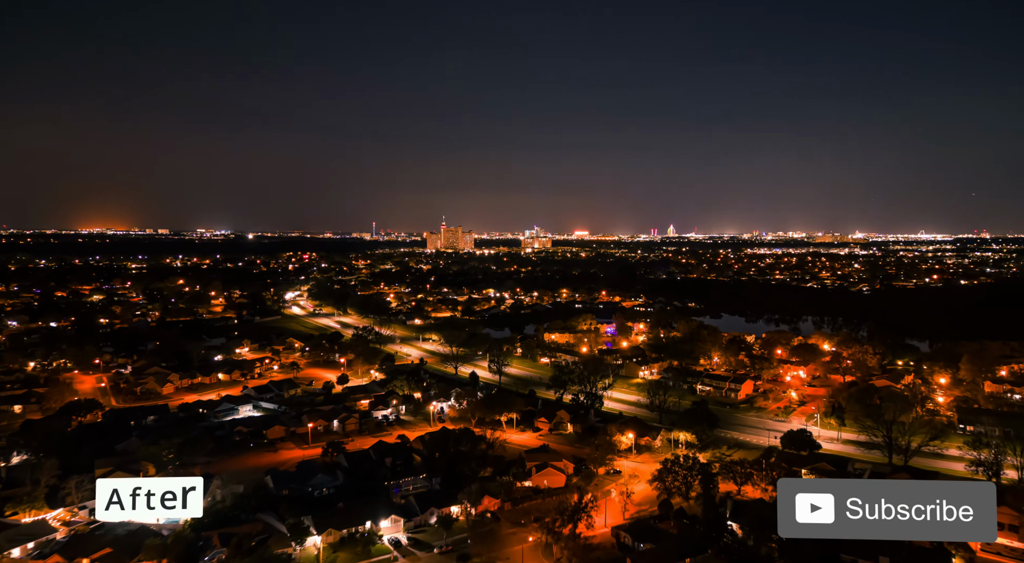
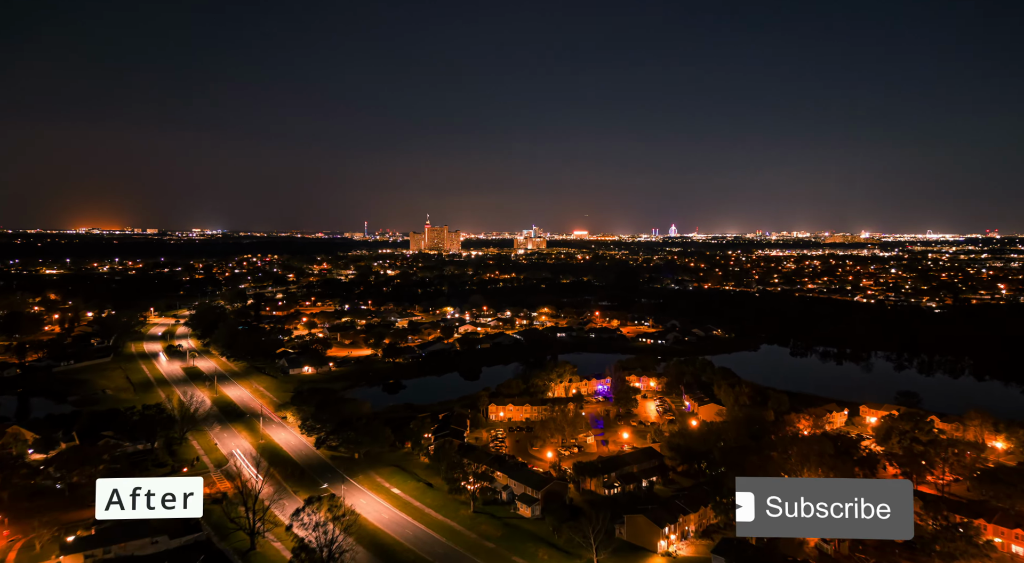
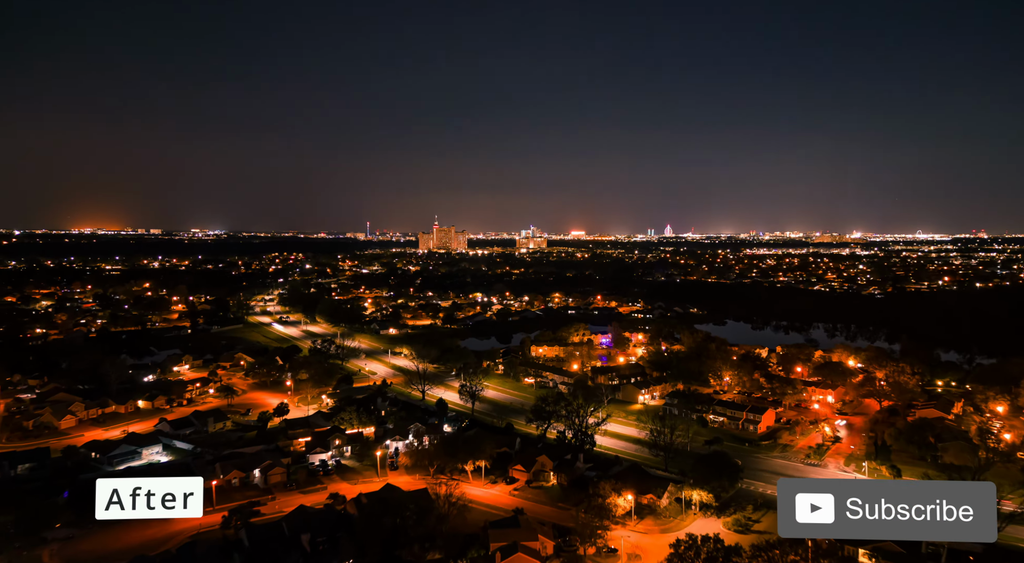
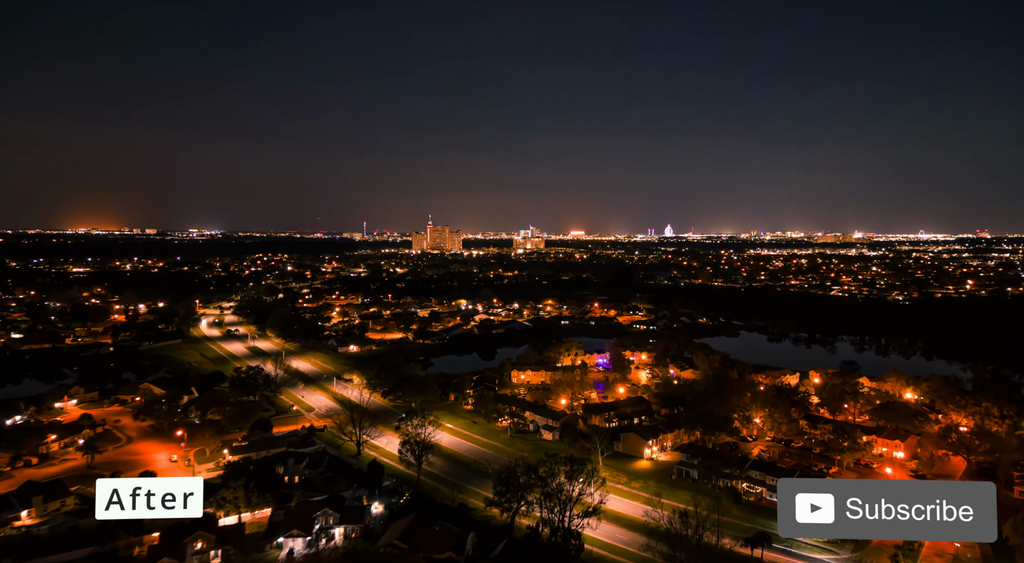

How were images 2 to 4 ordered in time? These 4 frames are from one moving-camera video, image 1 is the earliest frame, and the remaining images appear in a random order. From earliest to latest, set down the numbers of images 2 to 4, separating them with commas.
3, 4, 2
